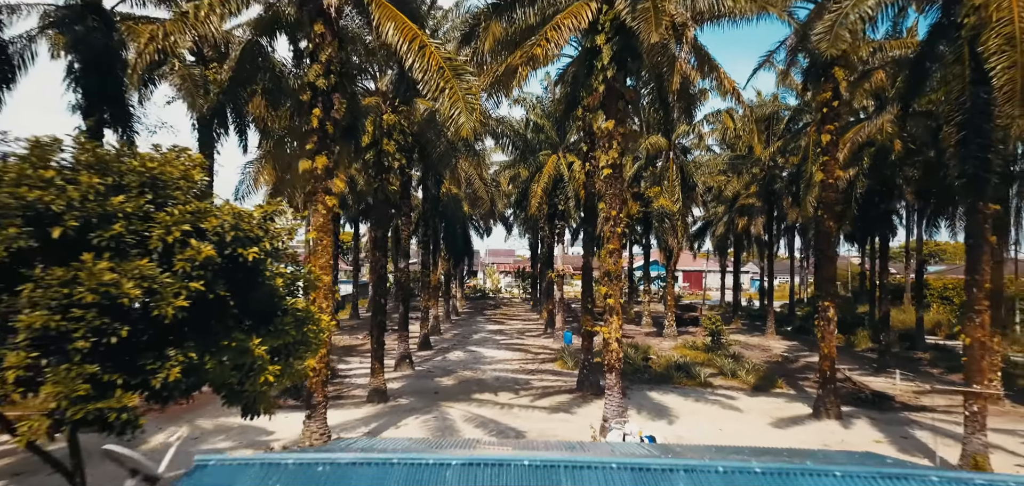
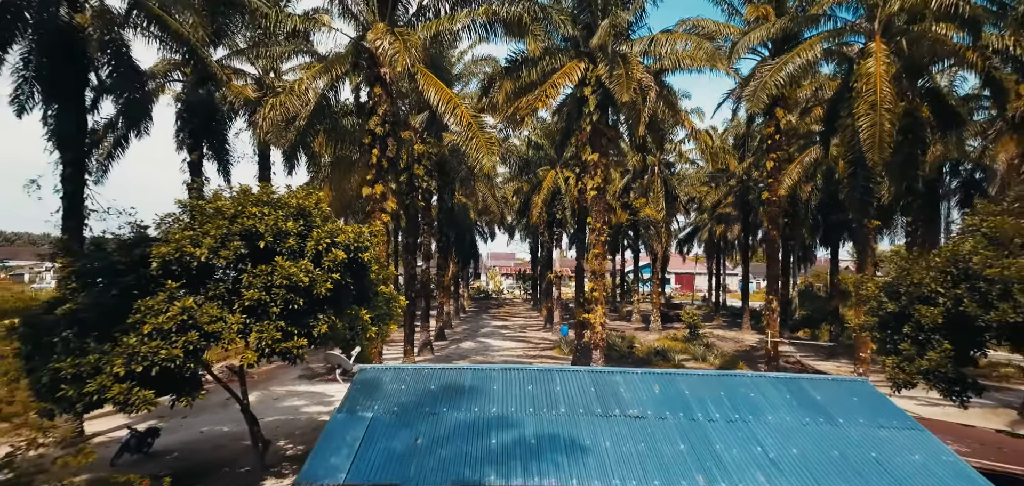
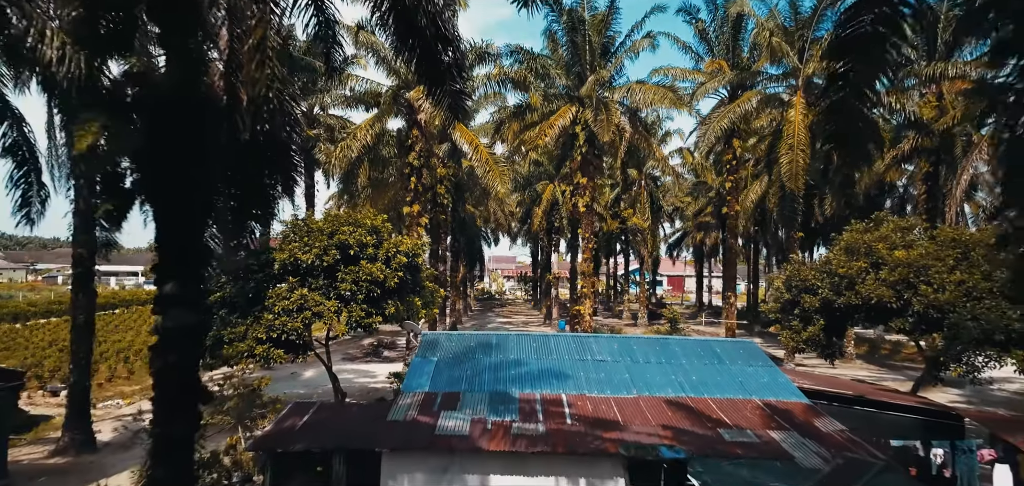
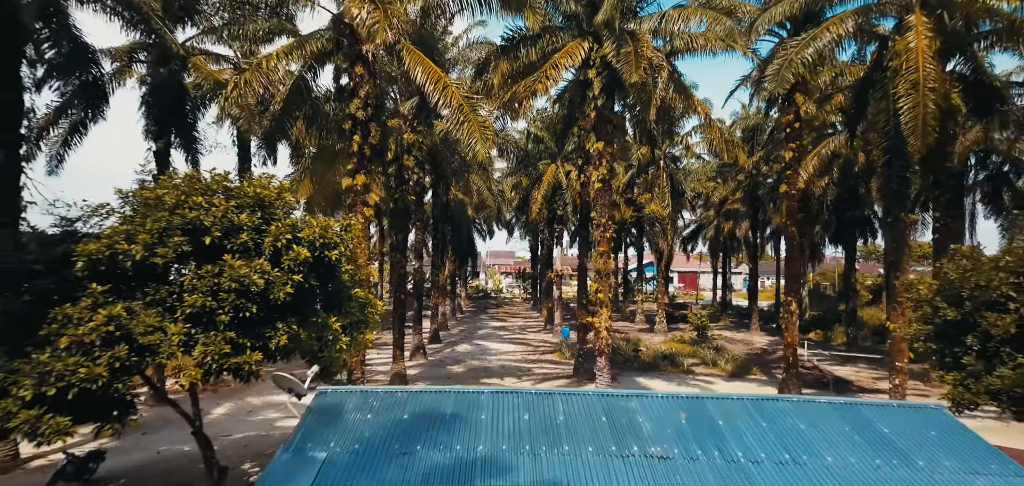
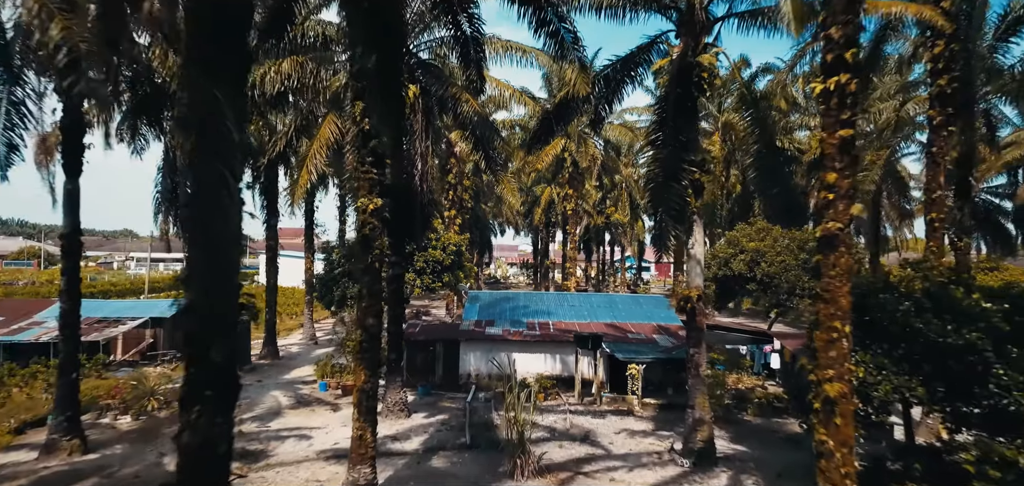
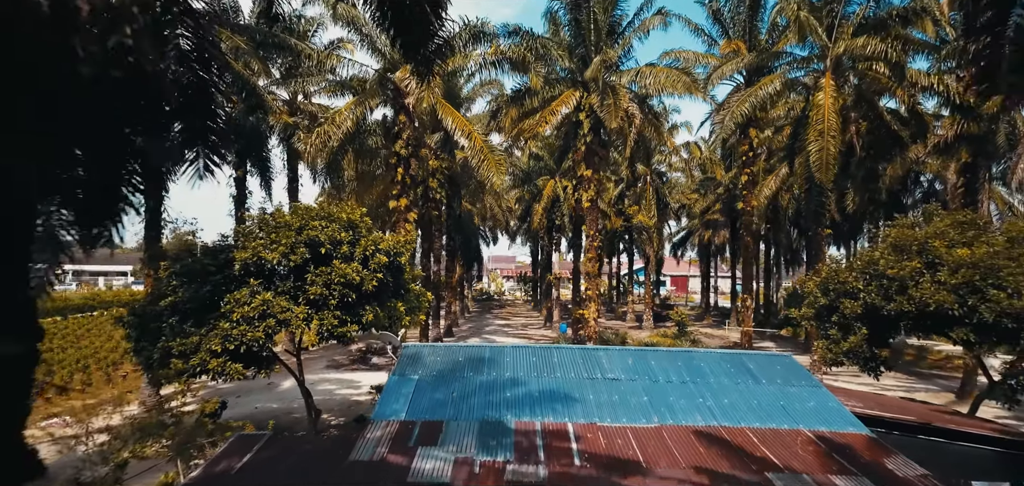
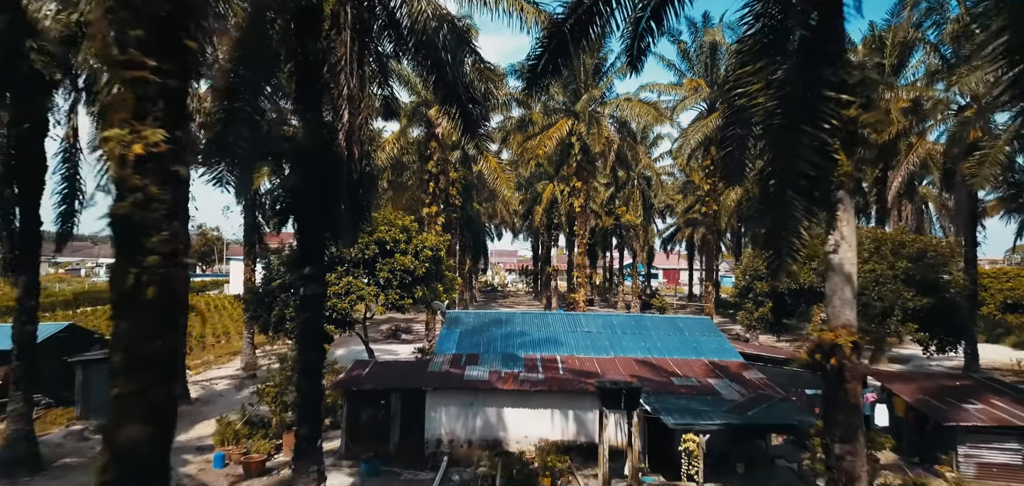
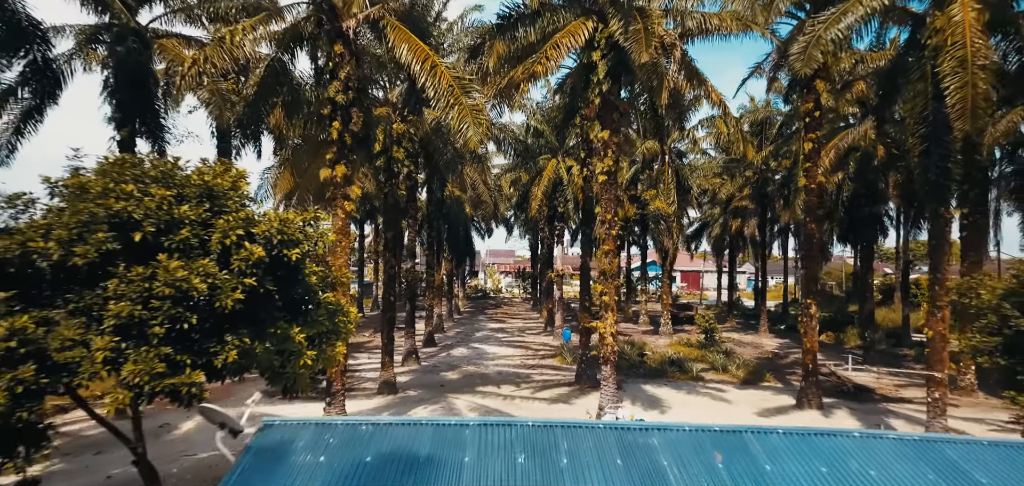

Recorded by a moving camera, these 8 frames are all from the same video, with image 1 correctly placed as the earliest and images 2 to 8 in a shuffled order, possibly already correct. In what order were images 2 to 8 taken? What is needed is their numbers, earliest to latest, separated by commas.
8, 4, 2, 6, 3, 7, 5
